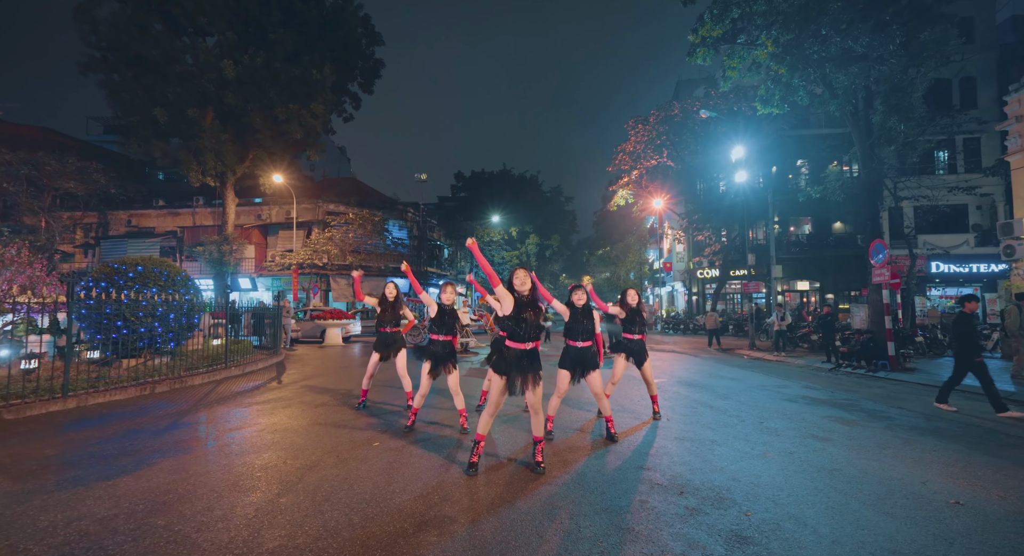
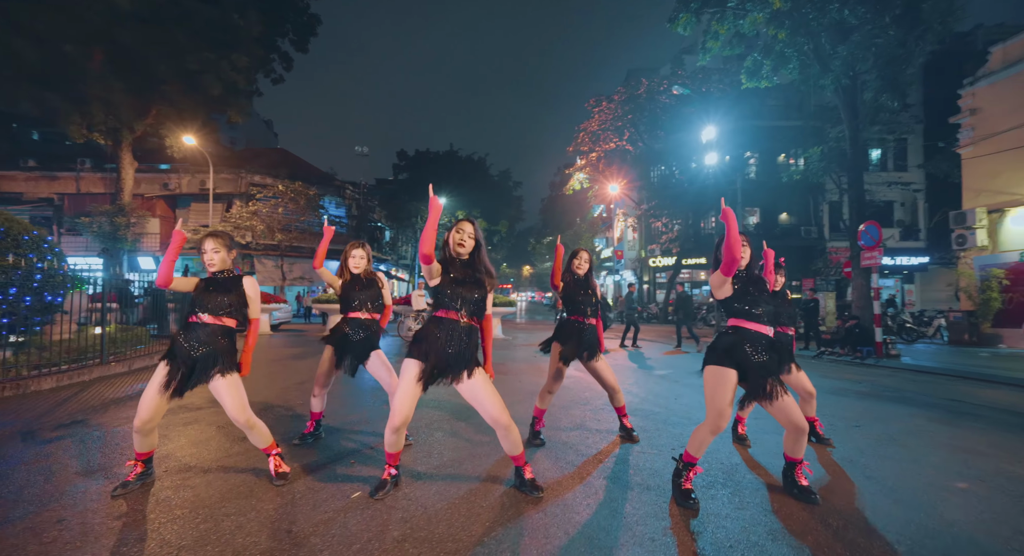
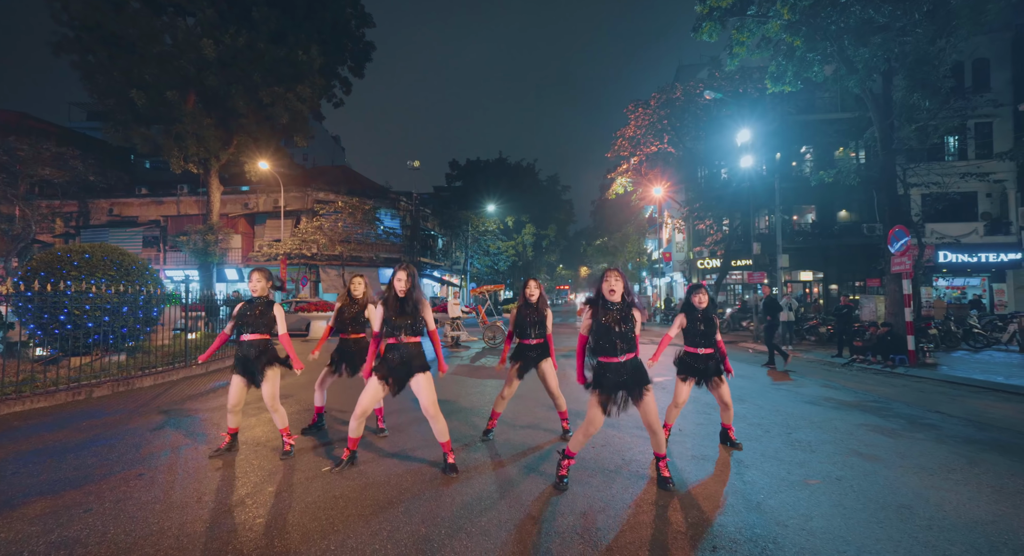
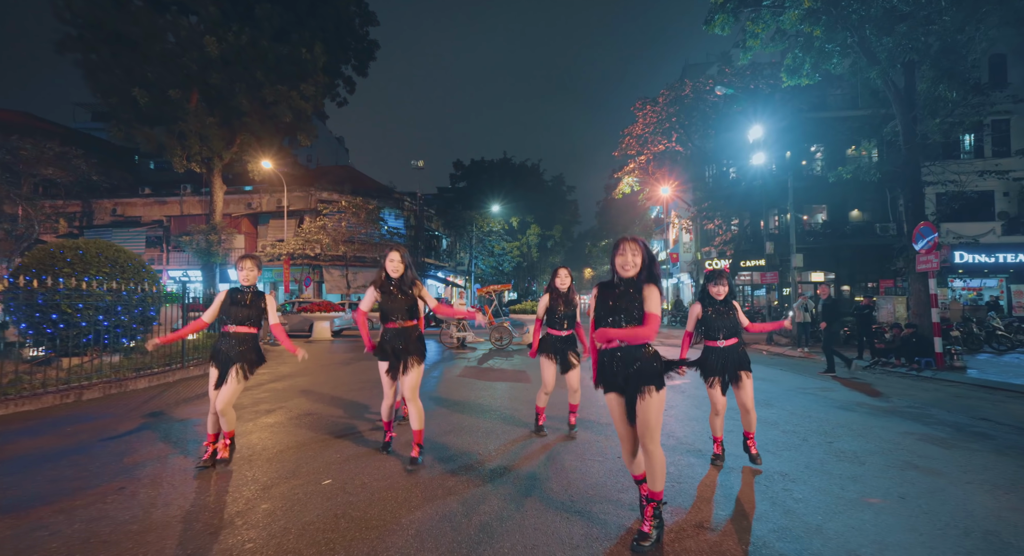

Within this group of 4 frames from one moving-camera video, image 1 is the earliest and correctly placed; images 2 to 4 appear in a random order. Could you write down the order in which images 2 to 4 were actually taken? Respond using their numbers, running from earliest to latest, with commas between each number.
4, 3, 2
